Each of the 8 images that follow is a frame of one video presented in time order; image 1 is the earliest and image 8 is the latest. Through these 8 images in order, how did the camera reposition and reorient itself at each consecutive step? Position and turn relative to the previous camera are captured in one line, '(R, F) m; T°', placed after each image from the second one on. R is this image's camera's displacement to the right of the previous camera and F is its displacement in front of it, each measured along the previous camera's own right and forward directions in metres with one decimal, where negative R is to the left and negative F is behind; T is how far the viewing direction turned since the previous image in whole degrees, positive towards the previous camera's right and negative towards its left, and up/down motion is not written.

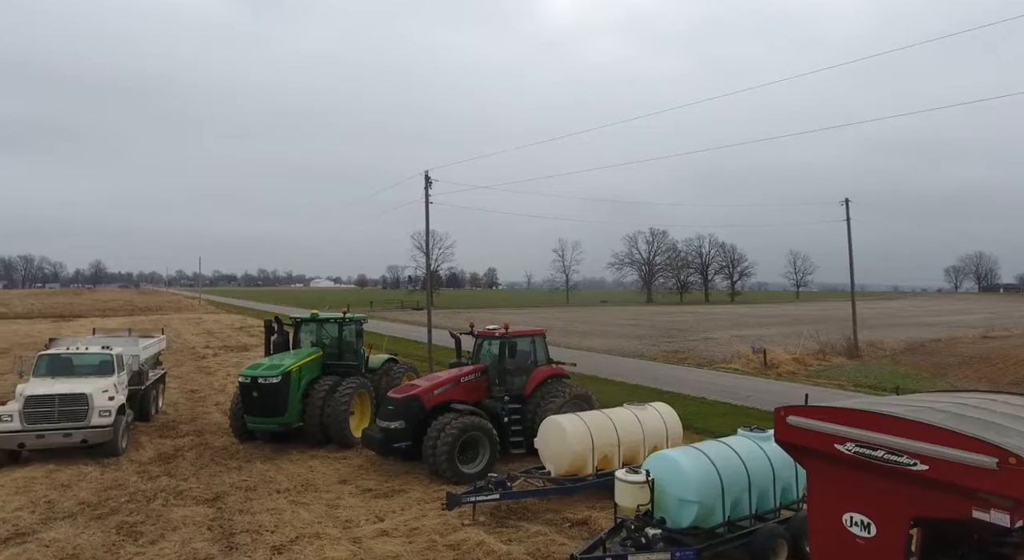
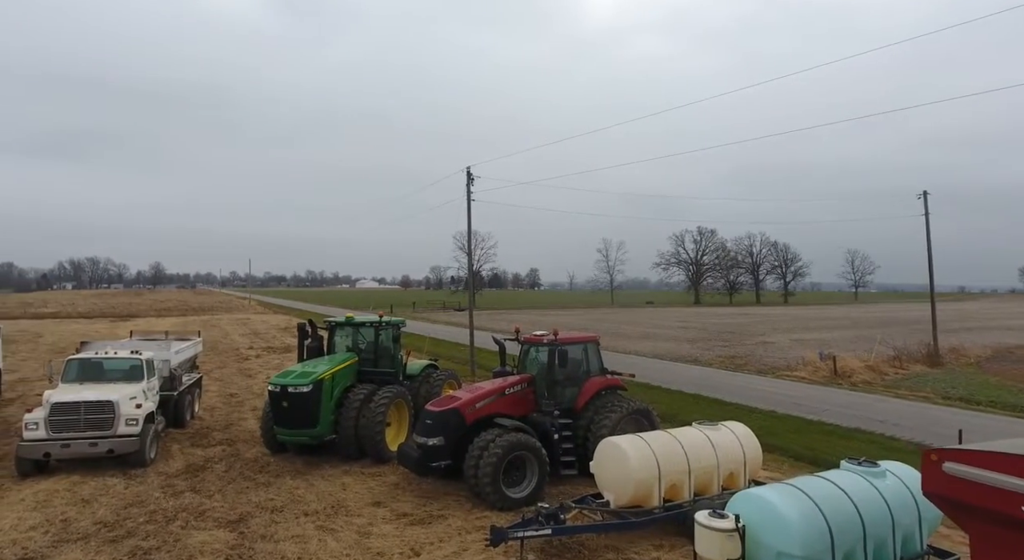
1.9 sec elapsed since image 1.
(-0.1, +1.1) m; -4°
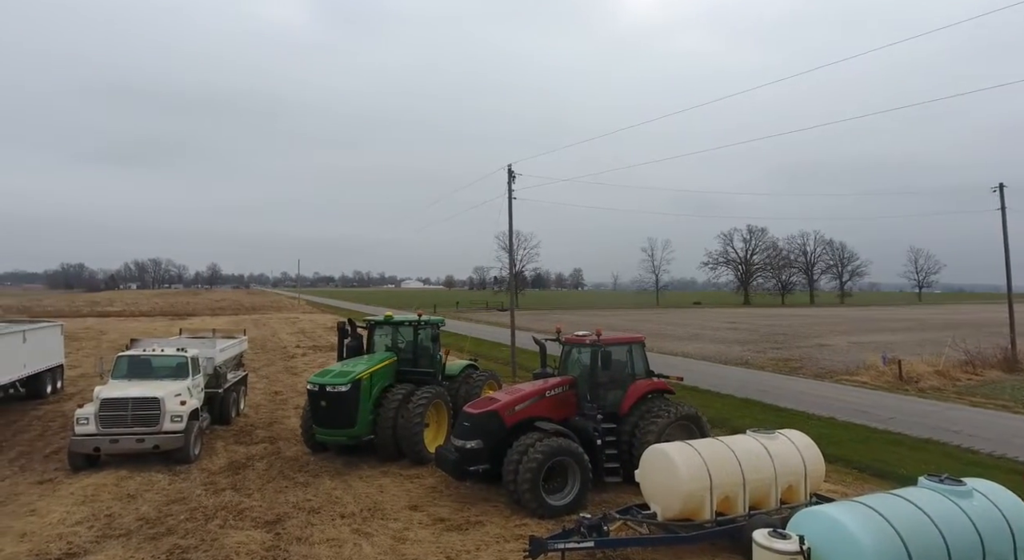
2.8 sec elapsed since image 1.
(0.0, +0.3) m; -4°
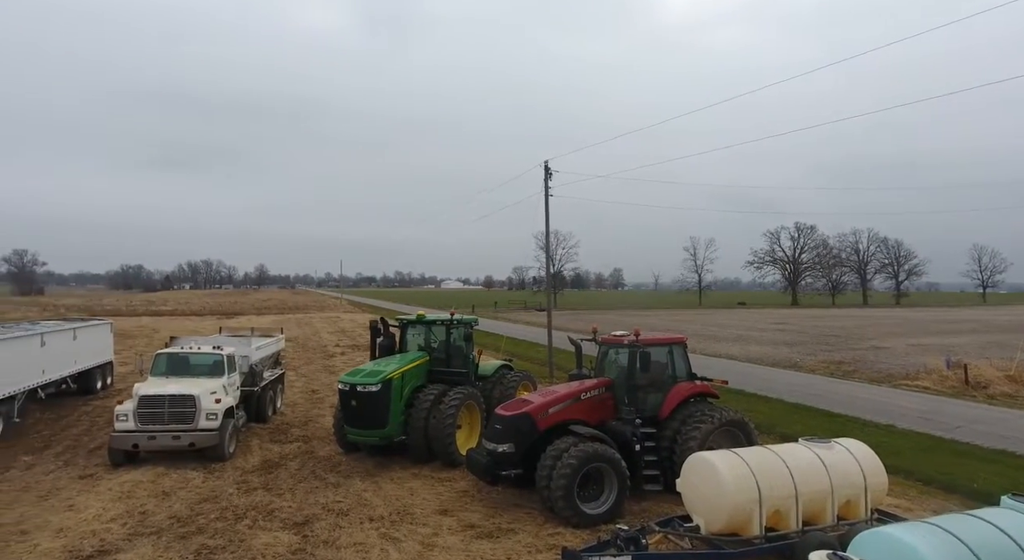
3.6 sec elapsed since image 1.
(+0.1, +0.4) m; -4°
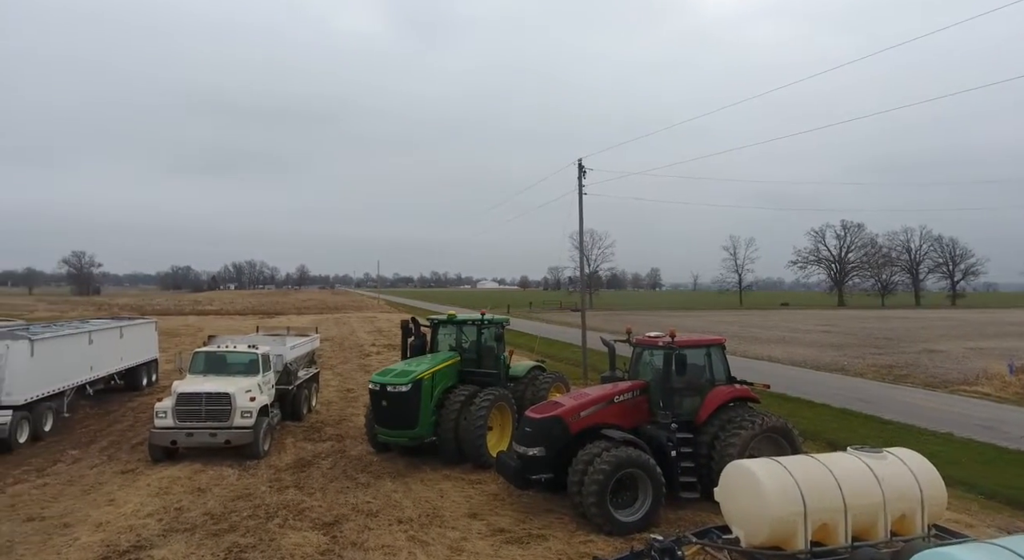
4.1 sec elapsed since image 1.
(+0.1, +0.2) m; -3°
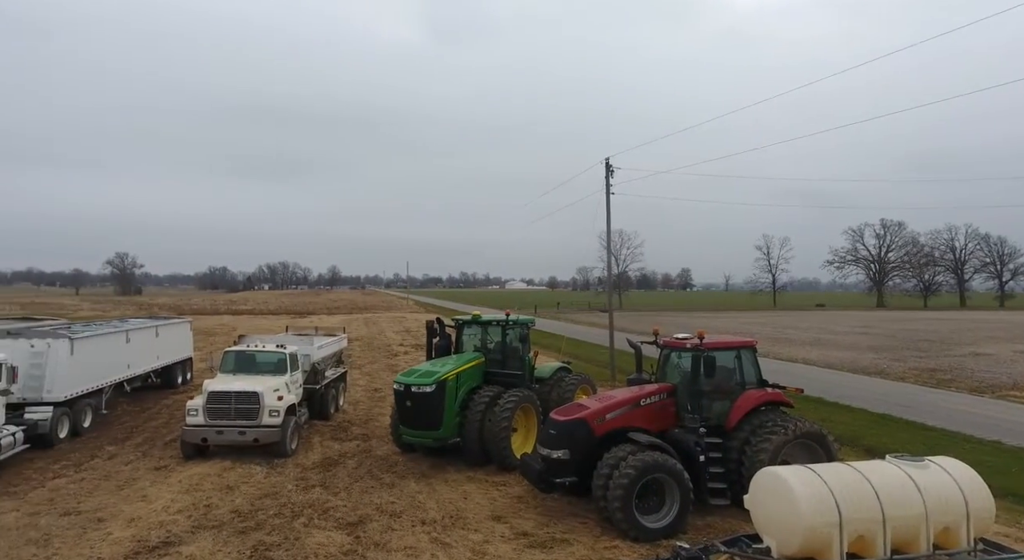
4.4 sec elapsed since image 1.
(+0.1, +0.1) m; -3°
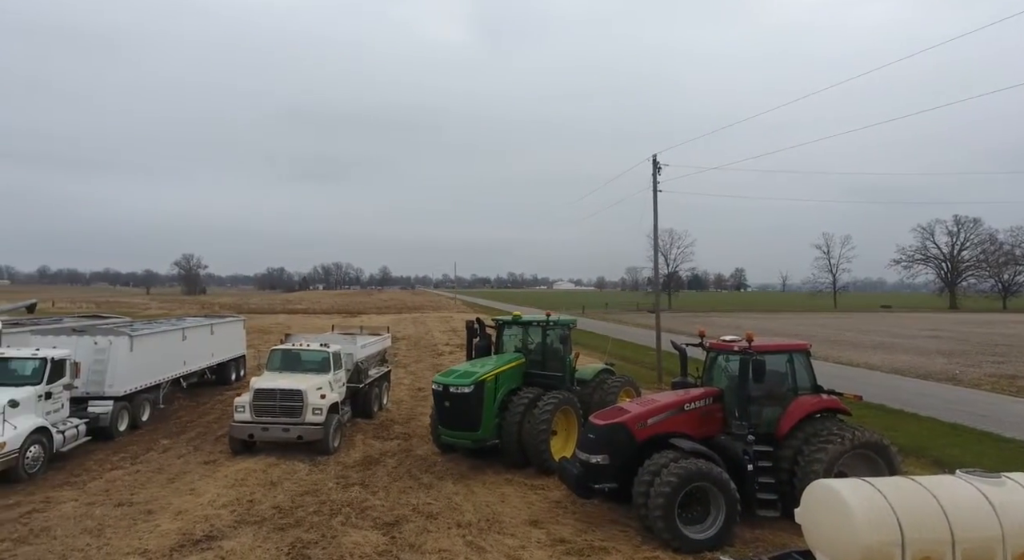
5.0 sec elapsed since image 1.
(+0.1, +0.2) m; -5°
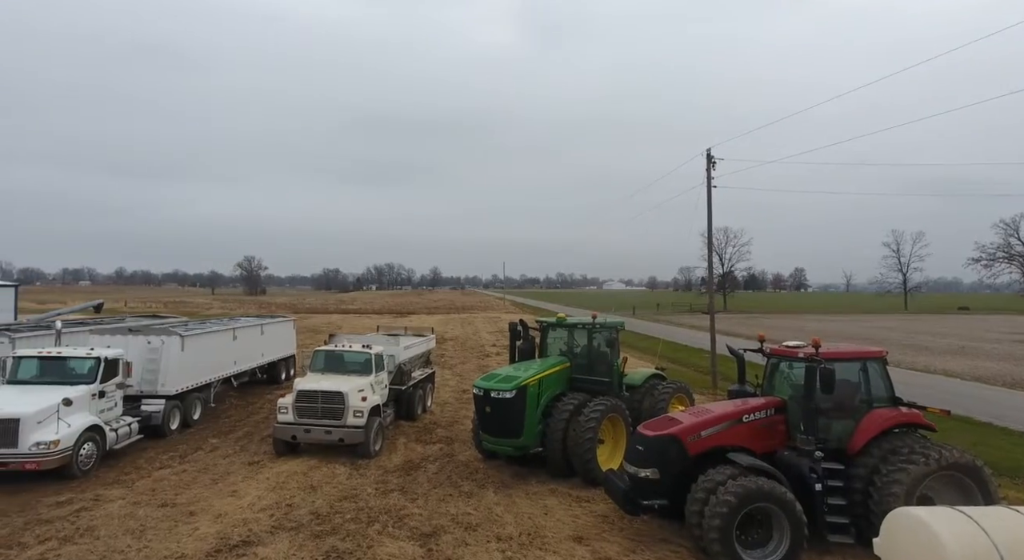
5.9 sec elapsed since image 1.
(+0.1, +0.4) m; -5°
